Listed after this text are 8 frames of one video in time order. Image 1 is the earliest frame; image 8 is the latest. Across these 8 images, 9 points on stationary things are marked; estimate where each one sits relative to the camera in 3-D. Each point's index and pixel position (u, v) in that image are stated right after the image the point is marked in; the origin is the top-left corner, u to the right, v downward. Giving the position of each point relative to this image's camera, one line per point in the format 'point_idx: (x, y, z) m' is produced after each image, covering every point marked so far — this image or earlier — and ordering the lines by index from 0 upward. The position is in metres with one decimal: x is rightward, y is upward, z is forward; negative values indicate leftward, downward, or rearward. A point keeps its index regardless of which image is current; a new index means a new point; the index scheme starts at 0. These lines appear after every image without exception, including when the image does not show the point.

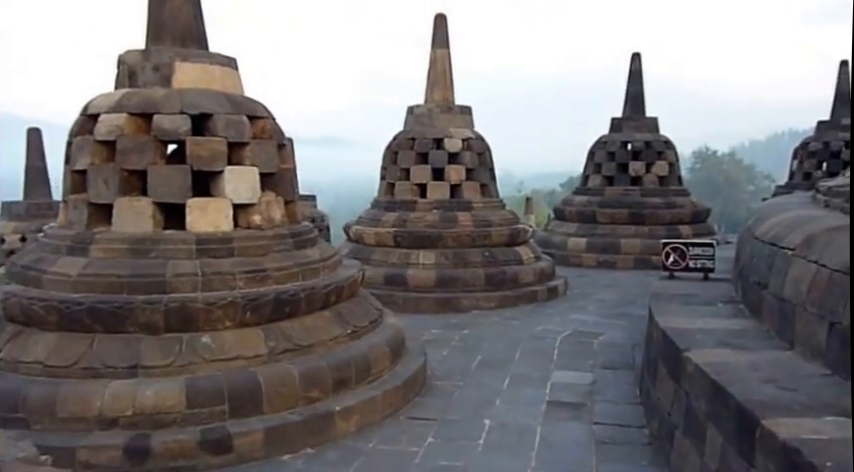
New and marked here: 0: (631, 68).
0: (+2.7, +2.3, +10.8) m
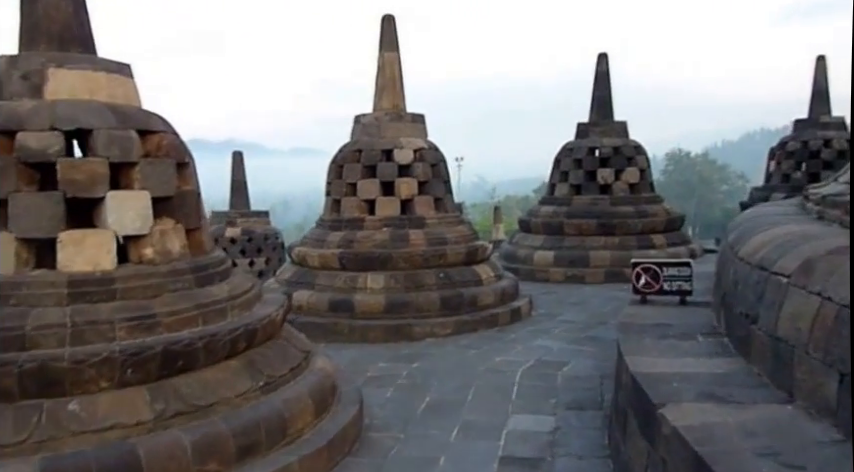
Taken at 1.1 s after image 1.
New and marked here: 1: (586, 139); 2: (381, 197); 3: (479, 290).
0: (+2.1, +2.1, +10.3) m
1: (+2.0, +1.2, +10.1) m
2: (-0.4, +0.3, +7.0) m
3: (+0.4, -0.5, +6.9) m
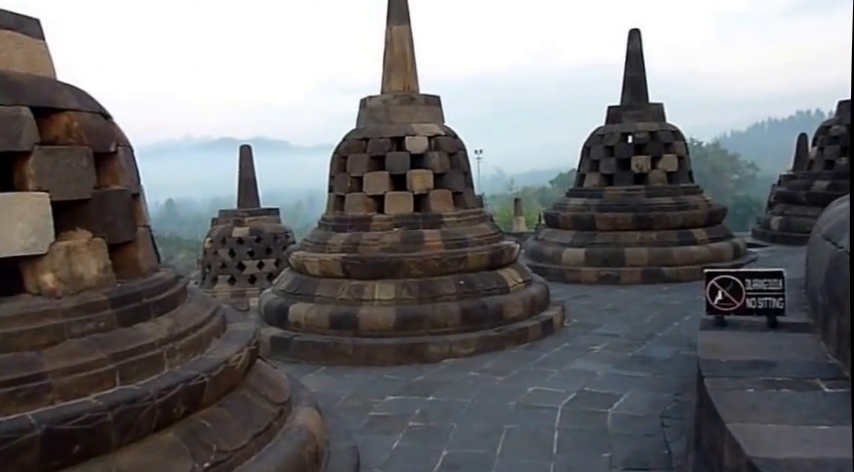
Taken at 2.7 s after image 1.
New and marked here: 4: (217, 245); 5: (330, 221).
0: (+2.3, +2.2, +9.2) m
1: (+2.2, +1.3, +9.0) m
2: (-0.3, +0.3, +6.0) m
3: (+0.6, -0.5, +5.8) m
4: (-2.5, -0.1, +10.0) m
5: (-0.8, +0.1, +6.2) m
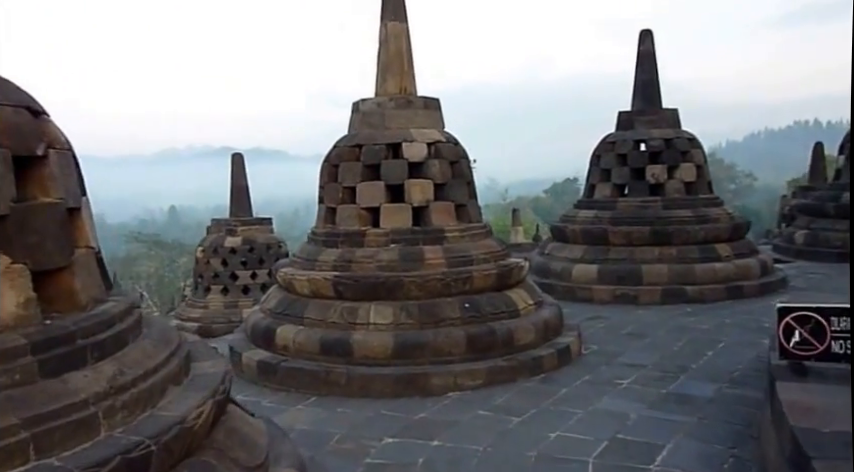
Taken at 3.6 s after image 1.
0: (+2.3, +2.0, +8.7) m
1: (+2.2, +1.1, +8.5) m
2: (-0.3, +0.2, +5.5) m
3: (+0.6, -0.6, +5.3) m
4: (-2.6, -0.3, +9.4) m
5: (-0.8, 0.0, +5.7) m
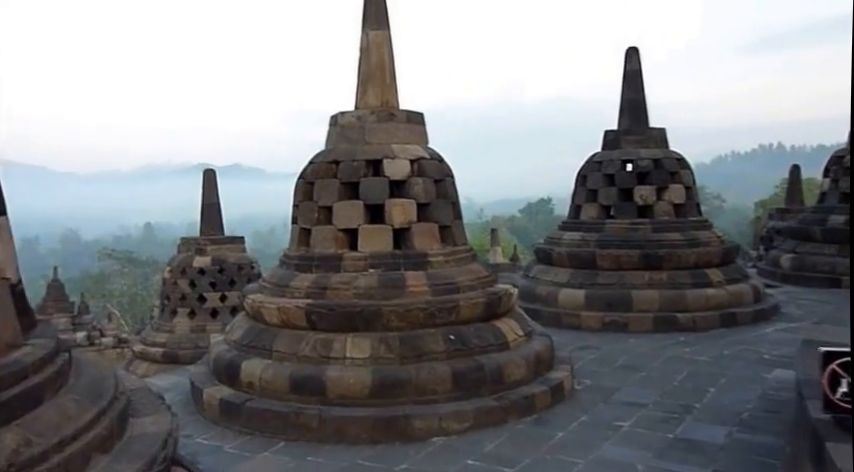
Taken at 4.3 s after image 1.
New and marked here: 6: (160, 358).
0: (+2.1, +1.8, +8.4) m
1: (+1.9, +0.9, +8.1) m
2: (-0.4, +0.1, +5.0) m
3: (+0.5, -0.7, +4.8) m
4: (-2.8, -0.5, +8.8) m
5: (-0.9, -0.1, +5.2) m
6: (-2.9, -1.3, +8.6) m
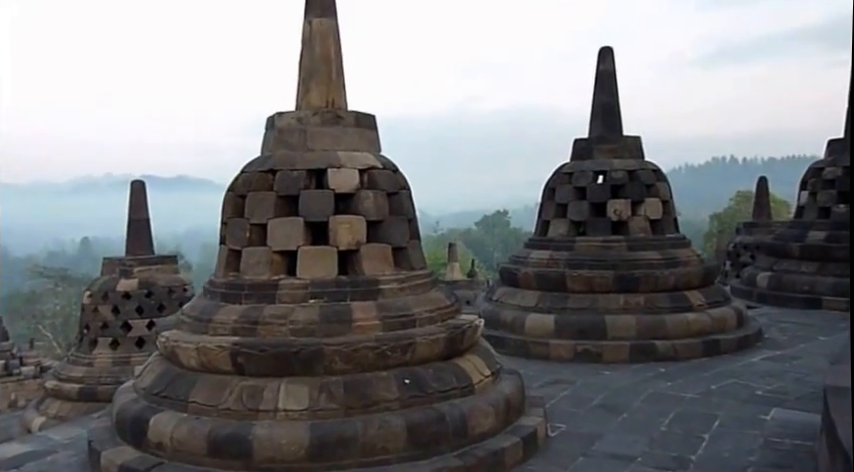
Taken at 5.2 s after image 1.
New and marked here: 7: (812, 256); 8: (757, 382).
0: (+1.7, +1.6, +7.7) m
1: (+1.5, +0.7, +7.5) m
2: (-0.6, -0.1, +4.2) m
3: (+0.2, -0.9, +4.1) m
4: (-3.3, -0.6, +7.9) m
5: (-1.1, -0.3, +4.4) m
6: (-3.3, -1.5, +7.6) m
7: (+4.5, -0.2, +9.4) m
8: (+2.4, -1.1, +5.8) m
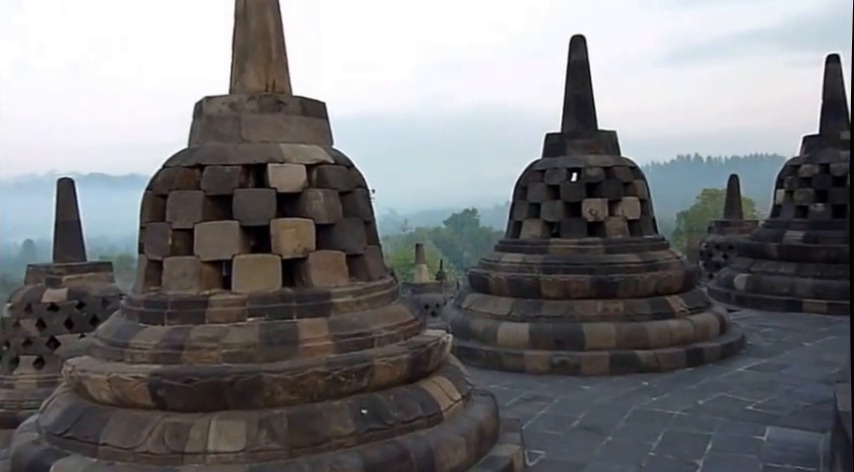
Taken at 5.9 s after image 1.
0: (+1.3, +1.6, +7.2) m
1: (+1.2, +0.7, +7.0) m
2: (-0.8, -0.1, +3.6) m
3: (0.0, -0.9, +3.5) m
4: (-3.6, -0.7, +7.2) m
5: (-1.3, -0.3, +3.7) m
6: (-3.6, -1.5, +6.9) m
7: (+4.1, -0.2, +9.0) m
8: (+2.2, -1.1, +5.3) m
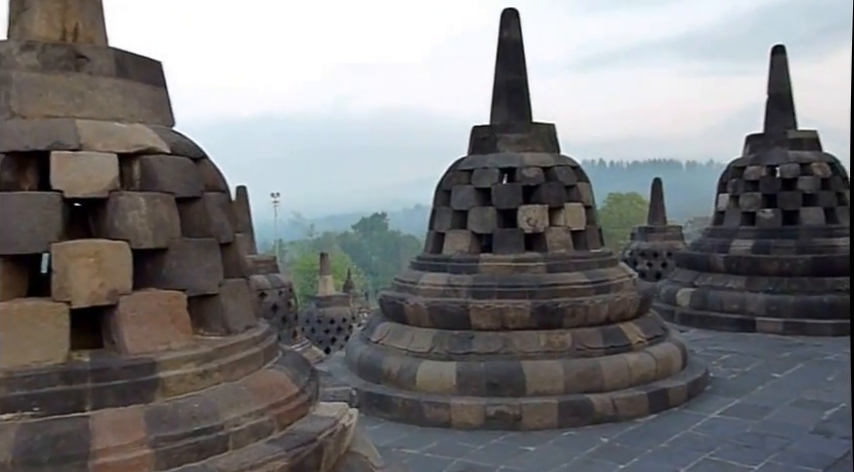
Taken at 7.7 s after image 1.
0: (+0.6, +1.5, +6.0) m
1: (+0.5, +0.6, +5.7) m
2: (-1.1, -0.2, +2.1) m
3: (-0.3, -1.0, +2.1) m
4: (-4.3, -0.8, +5.4) m
5: (-1.7, -0.4, +2.2) m
6: (-4.3, -1.7, +5.1) m
7: (+3.2, -0.3, +8.0) m
8: (+1.6, -1.2, +4.2) m
